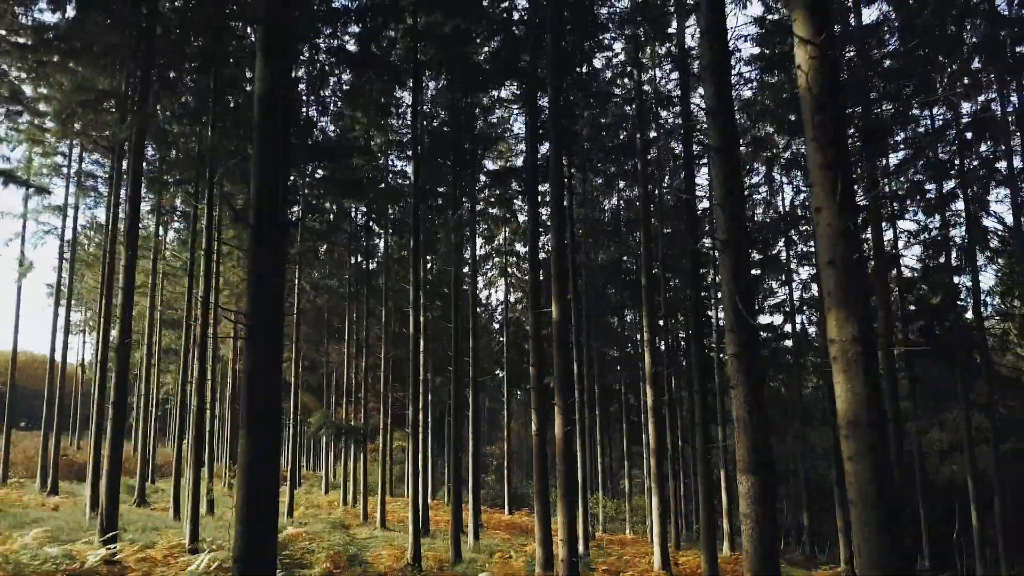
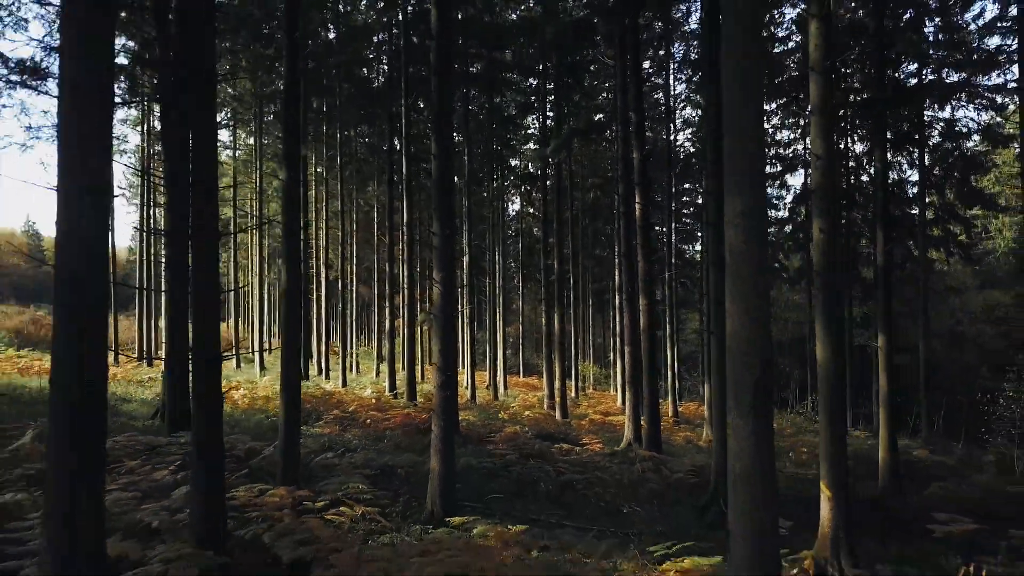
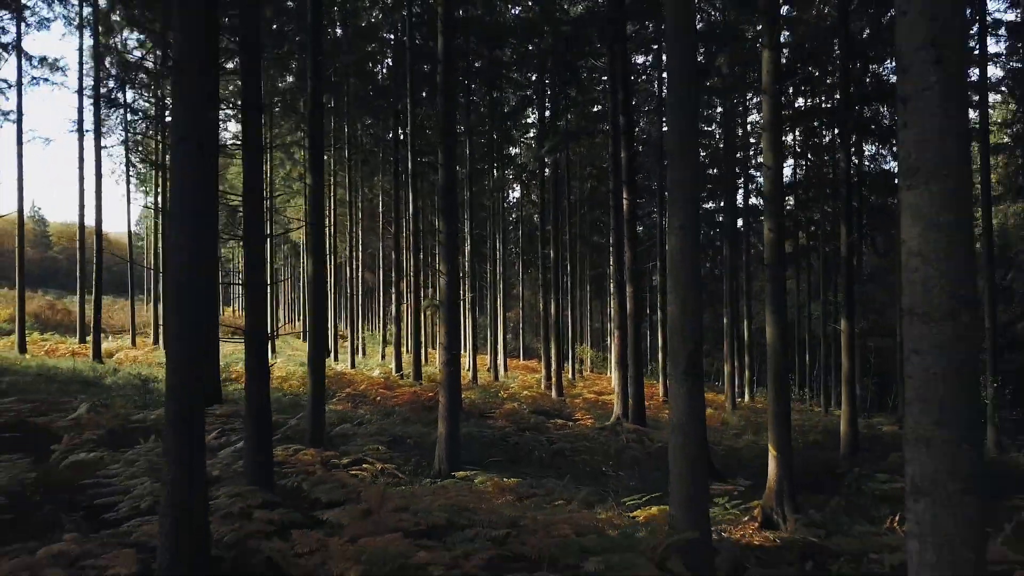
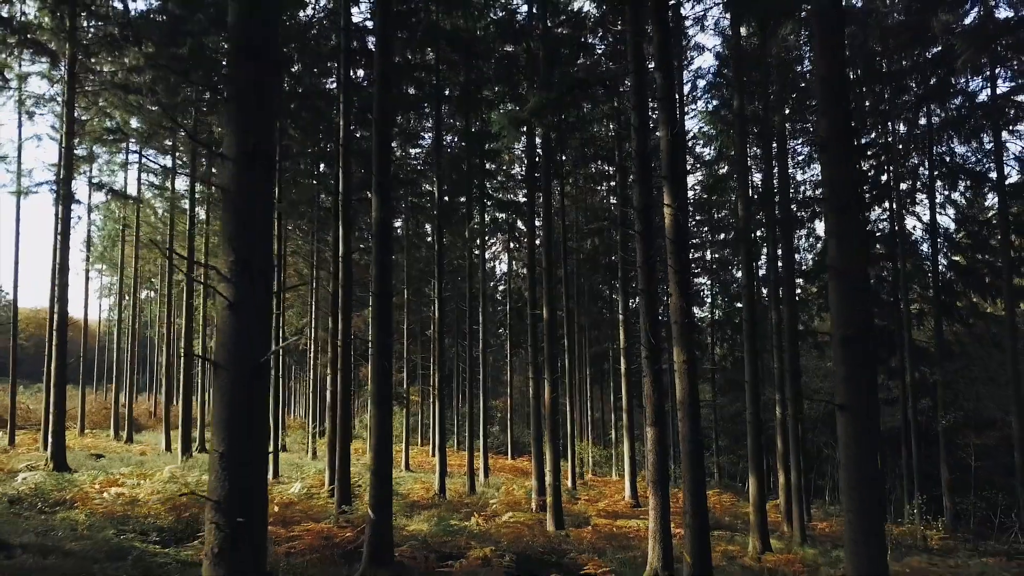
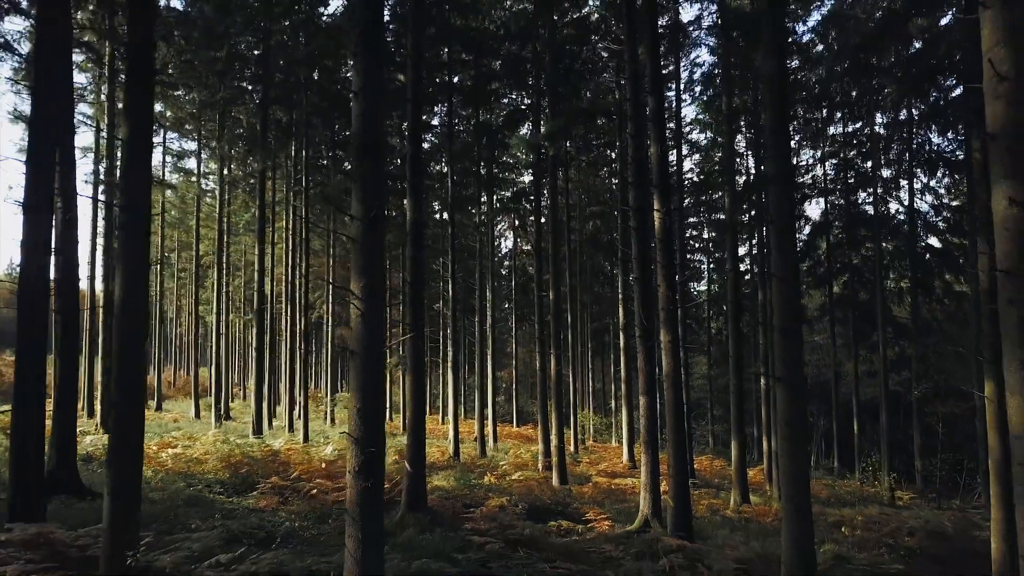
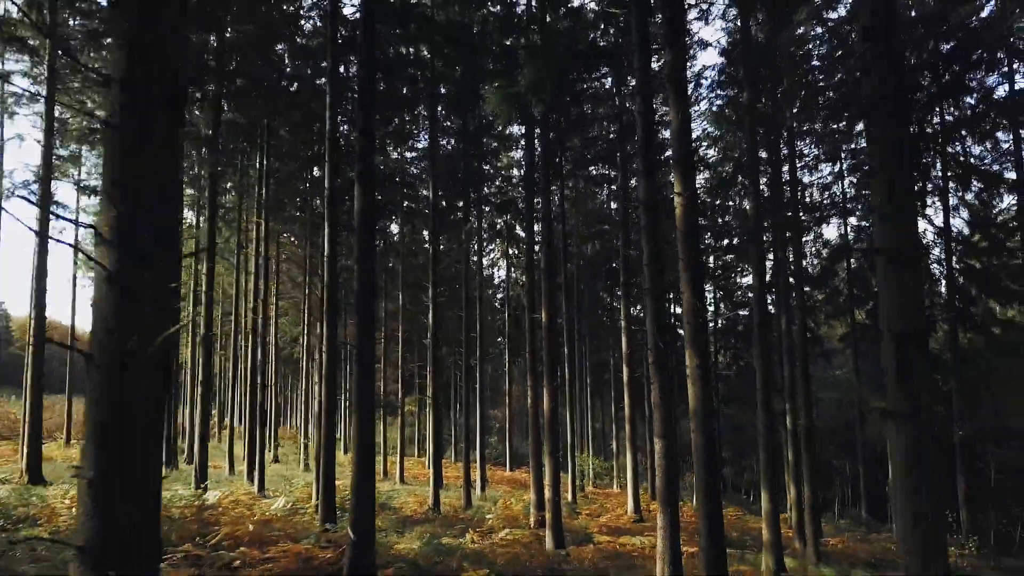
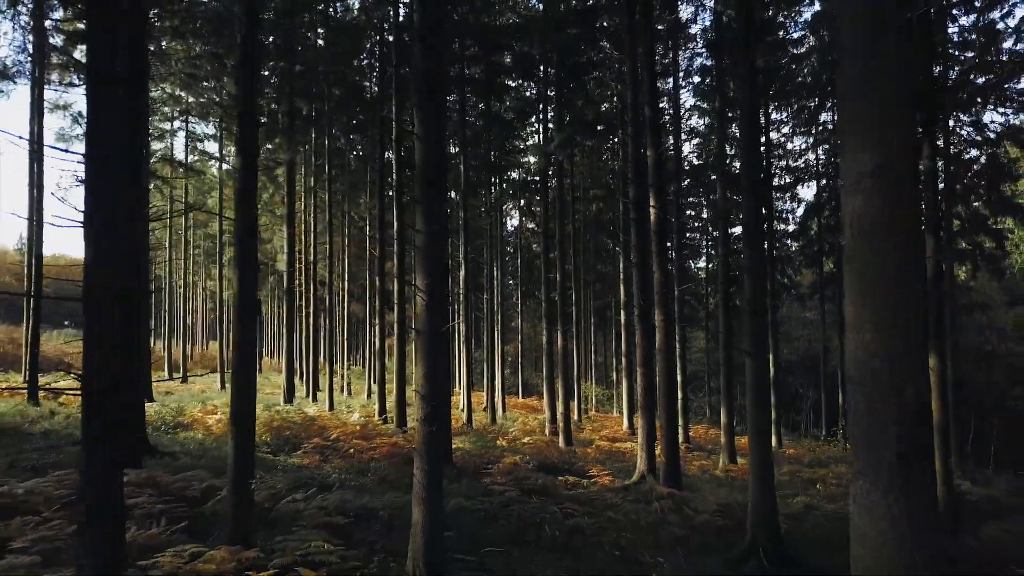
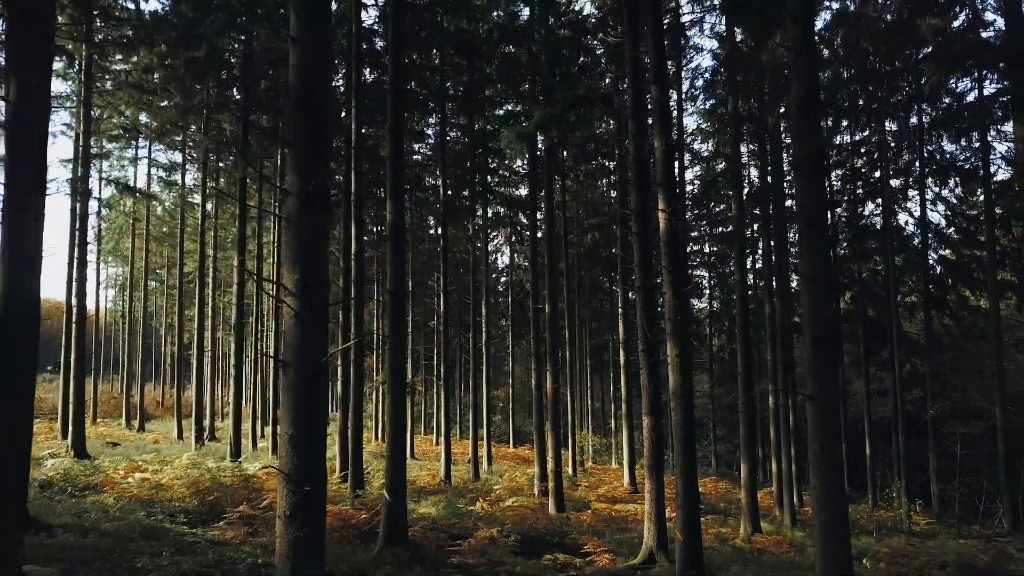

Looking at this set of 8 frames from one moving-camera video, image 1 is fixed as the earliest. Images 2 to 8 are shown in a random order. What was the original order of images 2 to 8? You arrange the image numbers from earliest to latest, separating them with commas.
6, 4, 8, 5, 7, 2, 3
